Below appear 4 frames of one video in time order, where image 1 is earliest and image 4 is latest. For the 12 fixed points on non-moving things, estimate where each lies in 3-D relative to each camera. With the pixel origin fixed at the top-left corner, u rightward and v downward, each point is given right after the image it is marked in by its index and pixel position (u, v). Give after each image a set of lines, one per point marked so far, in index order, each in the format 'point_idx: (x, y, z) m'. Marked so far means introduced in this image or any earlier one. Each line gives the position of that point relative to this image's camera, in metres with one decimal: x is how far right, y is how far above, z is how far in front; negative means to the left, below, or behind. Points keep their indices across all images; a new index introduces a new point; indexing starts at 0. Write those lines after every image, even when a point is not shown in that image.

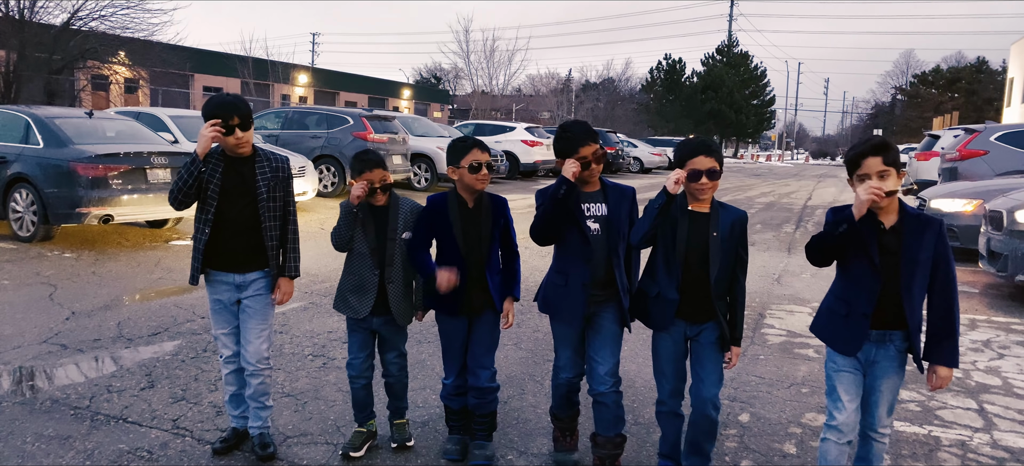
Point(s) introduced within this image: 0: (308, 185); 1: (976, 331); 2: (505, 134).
0: (-3.0, +0.7, +10.6) m
1: (+3.4, -0.7, +5.3) m
2: (-0.2, +2.5, +18.5) m
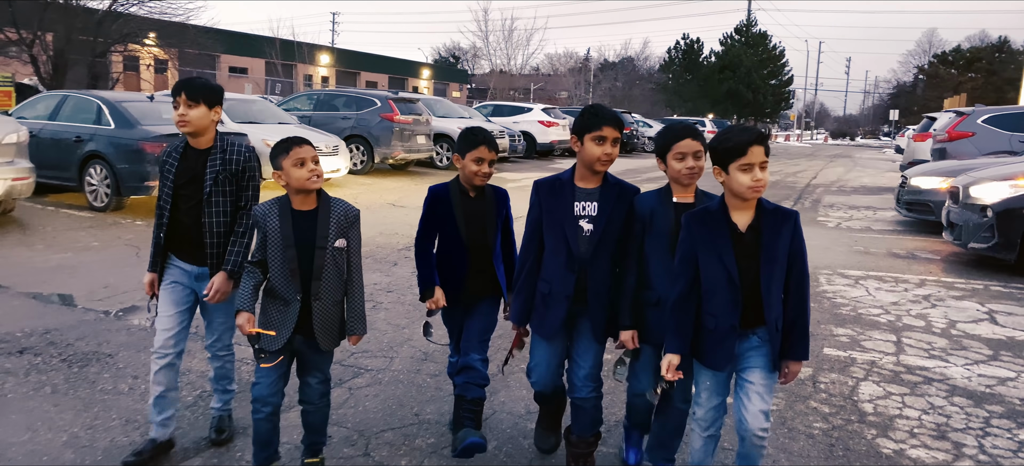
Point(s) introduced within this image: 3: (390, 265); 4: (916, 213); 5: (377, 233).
0: (-2.7, +1.1, +11.6) m
1: (+3.5, -0.5, +6.3) m
2: (+0.3, +3.2, +19.4) m
3: (-1.1, -0.3, +6.8) m
4: (+5.4, +0.3, +9.6) m
5: (-1.6, 0.0, +8.5) m
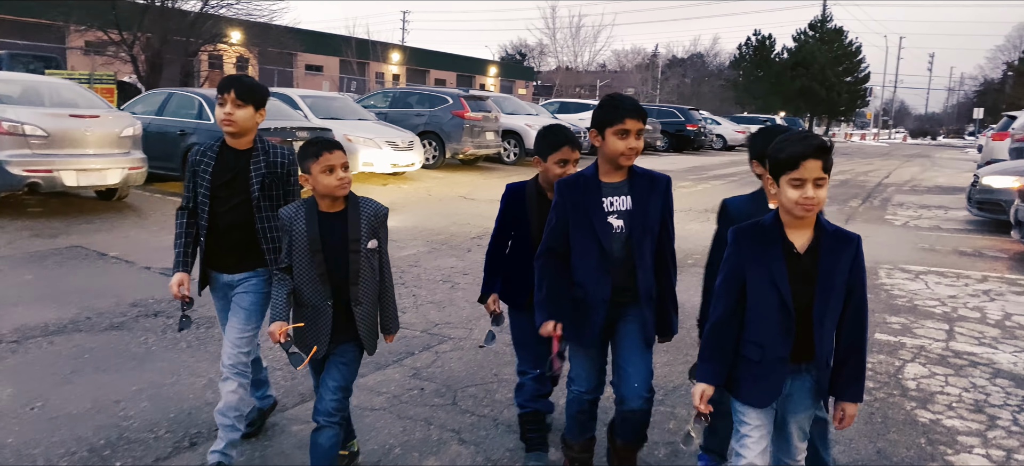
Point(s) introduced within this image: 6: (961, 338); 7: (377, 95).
0: (-1.6, +1.3, +12.3) m
1: (+4.1, -0.4, +6.4) m
2: (+2.1, +3.3, +19.7) m
3: (-0.5, -0.2, +7.3) m
4: (+6.3, +0.3, +9.6) m
5: (-0.8, +0.1, +9.1) m
6: (+2.9, -0.7, +4.7) m
7: (-2.8, +2.9, +15.1) m
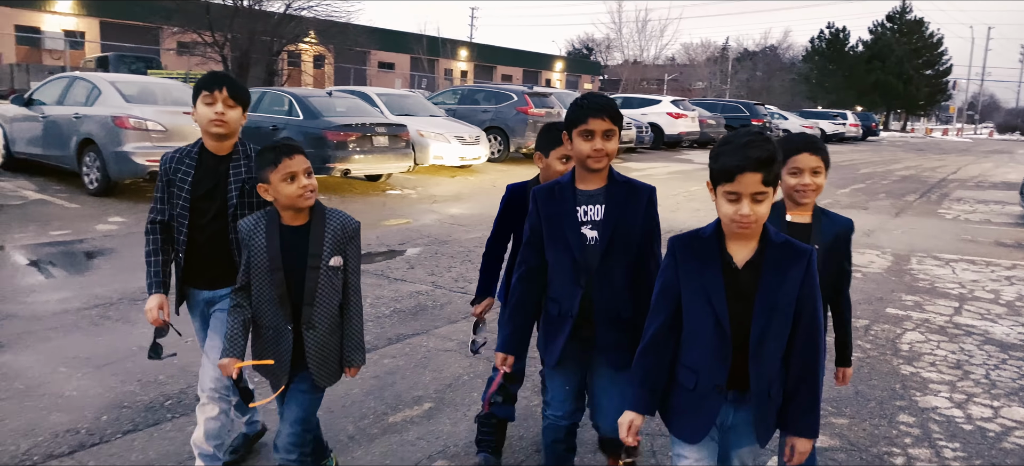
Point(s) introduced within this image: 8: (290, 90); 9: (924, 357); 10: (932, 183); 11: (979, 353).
0: (-0.5, +1.5, +13.1) m
1: (+4.7, -0.3, +6.8) m
2: (+3.9, +3.5, +20.2) m
3: (+0.1, 0.0, +8.2) m
4: (+7.1, +0.4, +9.8) m
5: (0.0, +0.3, +9.9) m
6: (+3.3, -0.6, +5.2) m
7: (-1.4, +3.1, +16.1) m
8: (-3.5, +2.3, +11.5) m
9: (+2.4, -0.7, +4.3) m
10: (+9.0, +1.1, +15.6) m
11: (+2.8, -0.7, +4.3) m
